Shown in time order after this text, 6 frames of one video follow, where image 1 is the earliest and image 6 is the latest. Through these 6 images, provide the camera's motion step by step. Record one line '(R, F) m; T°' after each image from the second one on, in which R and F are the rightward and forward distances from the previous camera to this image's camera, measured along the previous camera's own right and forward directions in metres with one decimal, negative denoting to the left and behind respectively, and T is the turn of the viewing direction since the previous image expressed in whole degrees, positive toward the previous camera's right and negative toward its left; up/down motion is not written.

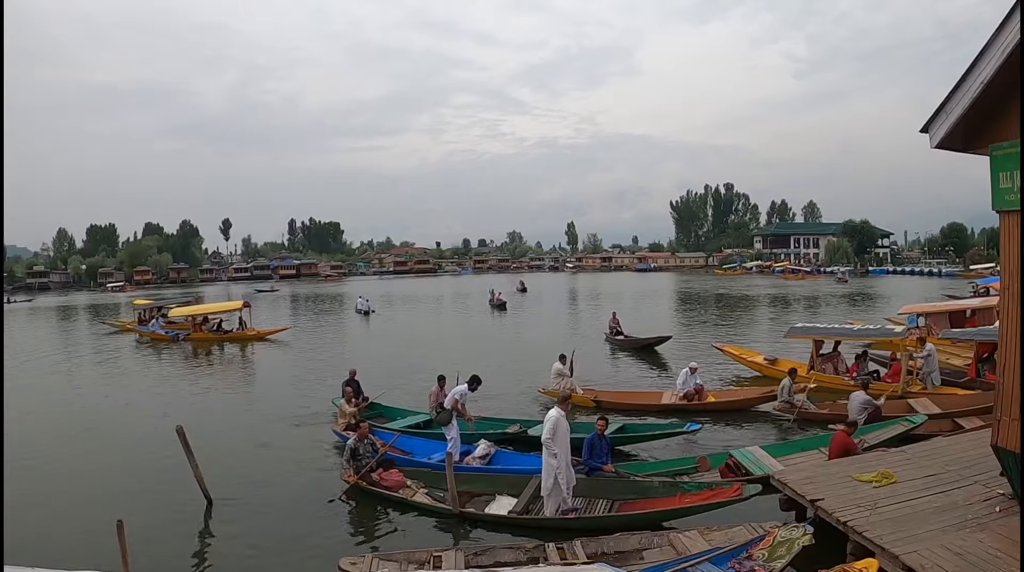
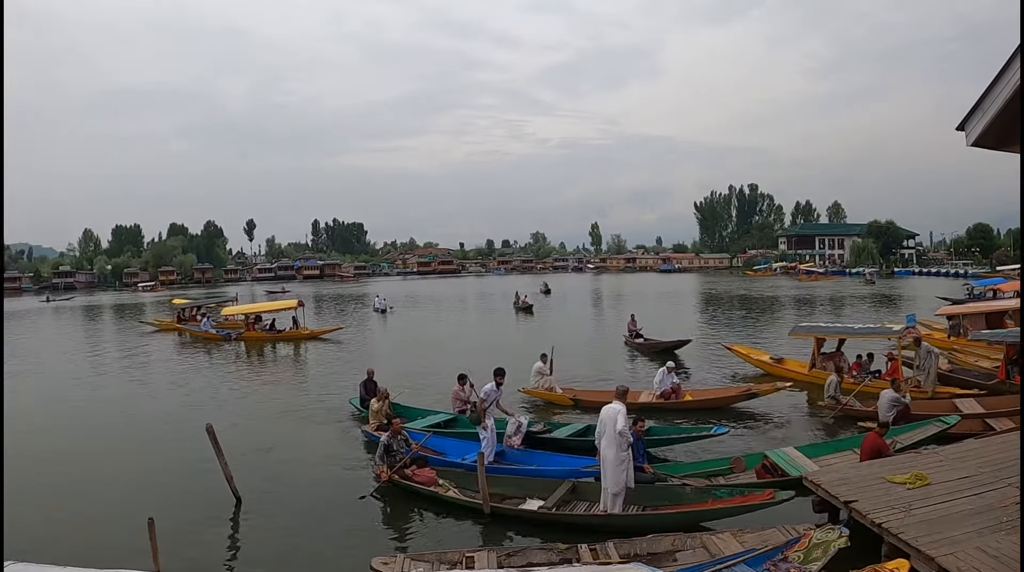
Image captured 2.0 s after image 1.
(-0.2, 0.0) m; -1°
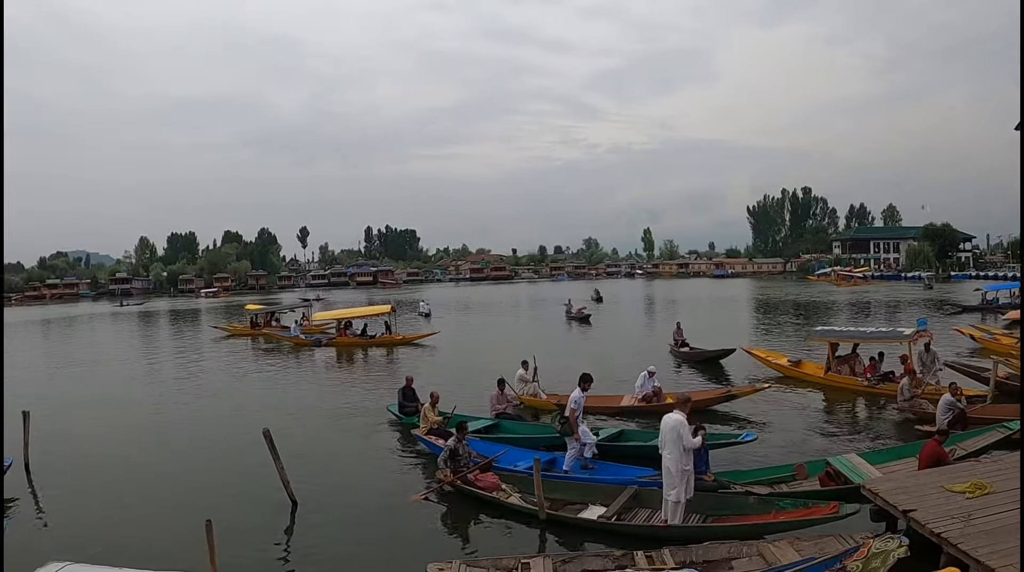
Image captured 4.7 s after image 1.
(-0.6, 0.0) m; -2°
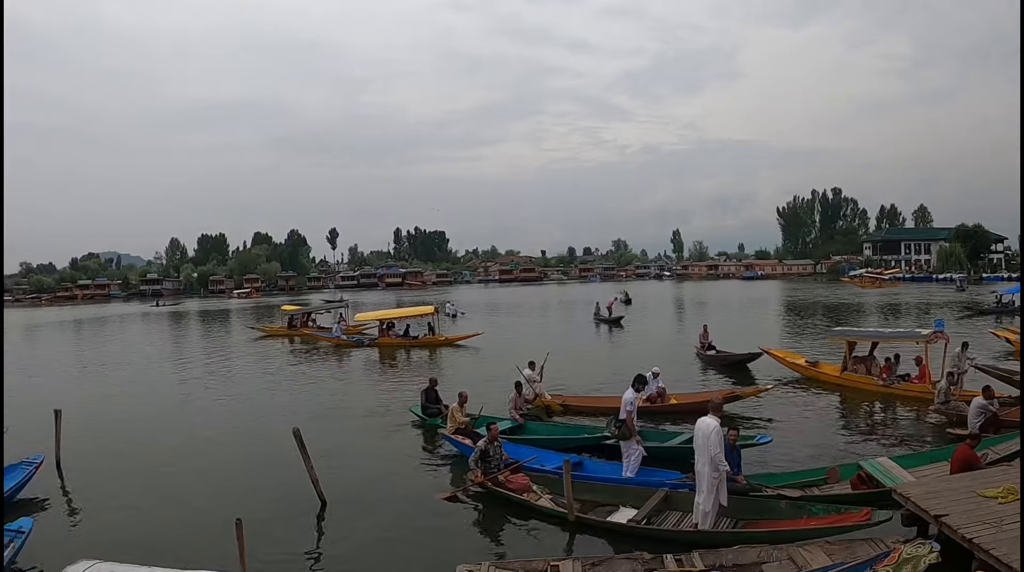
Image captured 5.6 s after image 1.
(-0.3, 0.0) m; -1°
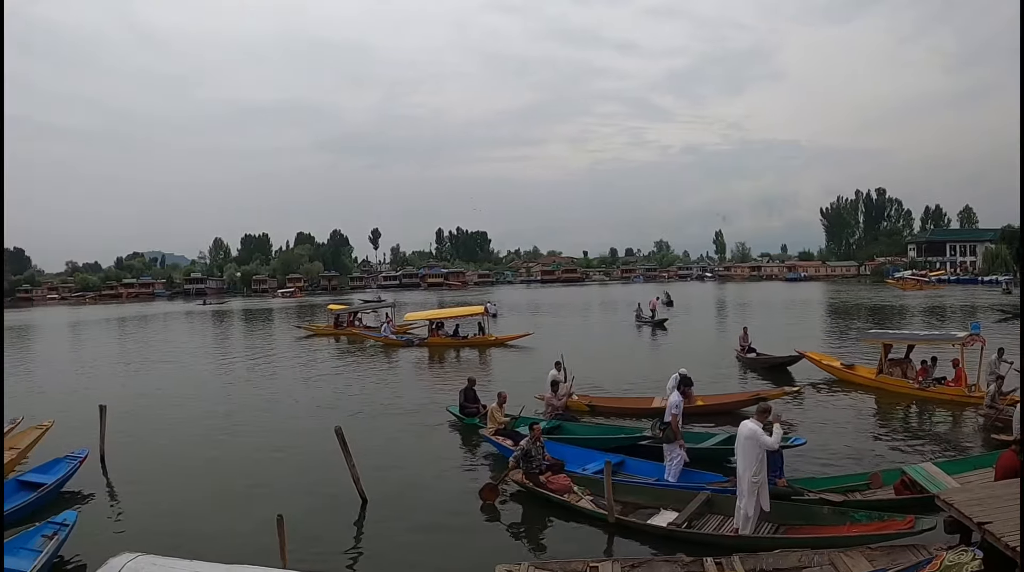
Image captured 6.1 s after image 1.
(-0.5, -0.1) m; -2°
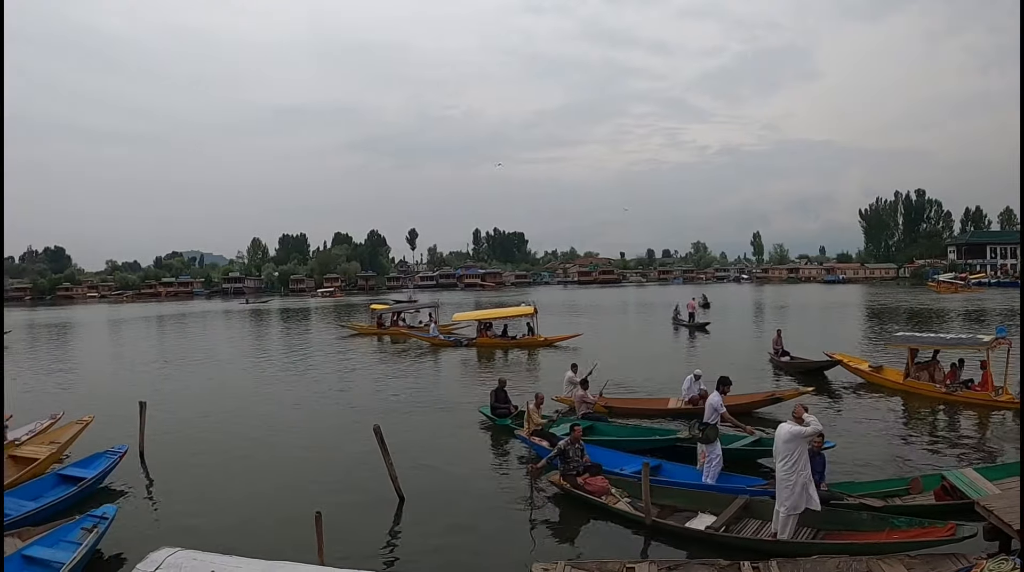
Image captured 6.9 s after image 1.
(-0.4, -0.1) m; -1°
